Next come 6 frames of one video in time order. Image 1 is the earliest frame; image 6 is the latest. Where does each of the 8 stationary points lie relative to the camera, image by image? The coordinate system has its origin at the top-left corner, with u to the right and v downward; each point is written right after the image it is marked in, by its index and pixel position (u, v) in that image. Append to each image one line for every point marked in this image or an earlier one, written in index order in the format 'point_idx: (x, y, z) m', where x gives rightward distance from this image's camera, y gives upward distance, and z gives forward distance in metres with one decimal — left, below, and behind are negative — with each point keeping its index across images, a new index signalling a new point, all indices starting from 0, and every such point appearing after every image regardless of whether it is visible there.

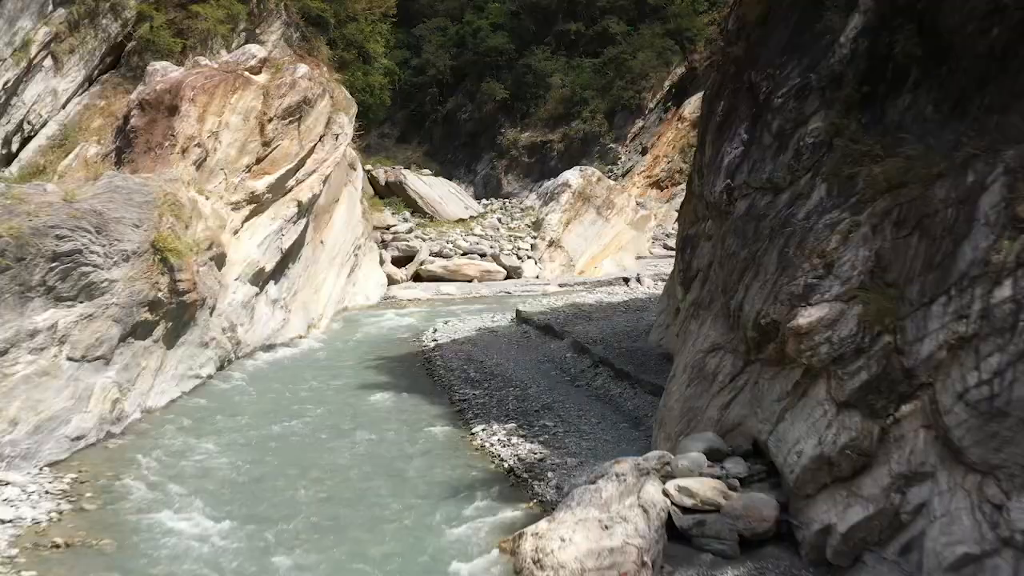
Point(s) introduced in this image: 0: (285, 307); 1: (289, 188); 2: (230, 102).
0: (-3.1, -0.3, +16.0) m
1: (-2.9, +1.3, +15.2) m
2: (-3.3, +2.2, +13.7) m
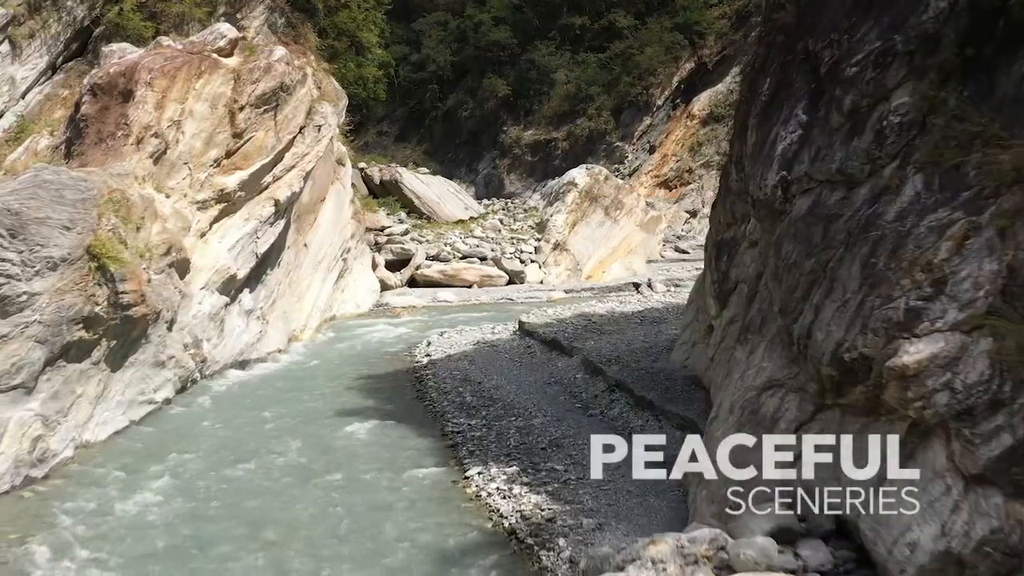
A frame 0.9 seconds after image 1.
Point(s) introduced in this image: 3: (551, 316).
0: (-3.1, -0.4, +14.4) m
1: (-2.9, +1.2, +13.6) m
2: (-3.3, +2.1, +12.1) m
3: (+0.5, -0.4, +15.1) m
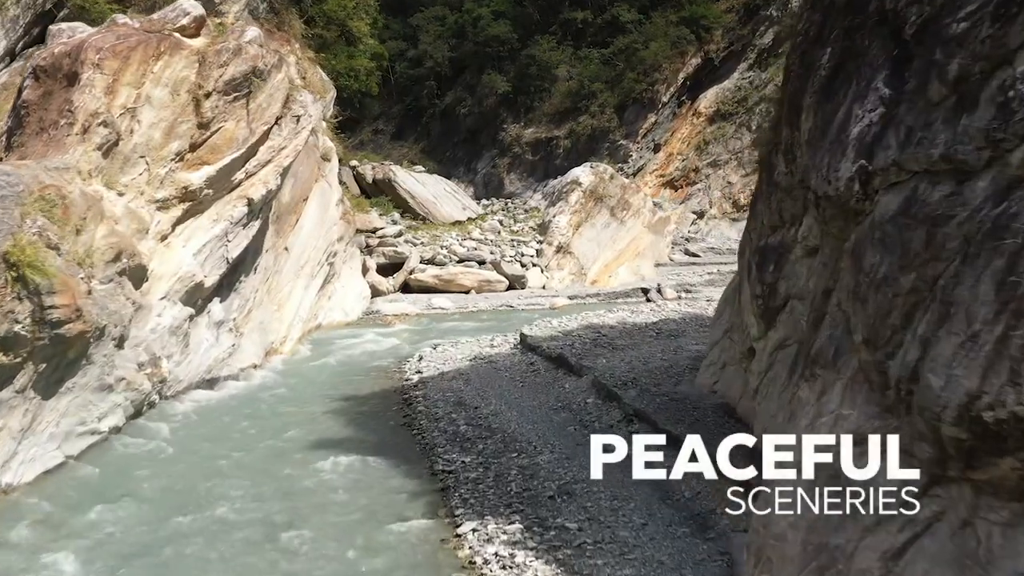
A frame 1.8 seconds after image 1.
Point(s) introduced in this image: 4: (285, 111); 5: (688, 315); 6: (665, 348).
0: (-3.1, -0.5, +13.0) m
1: (-2.9, +1.1, +12.1) m
2: (-3.3, +2.0, +10.7) m
3: (+0.5, -0.5, +13.6) m
4: (-2.6, +2.0, +13.1) m
5: (+2.1, -0.3, +13.8) m
6: (+1.5, -0.6, +11.4) m
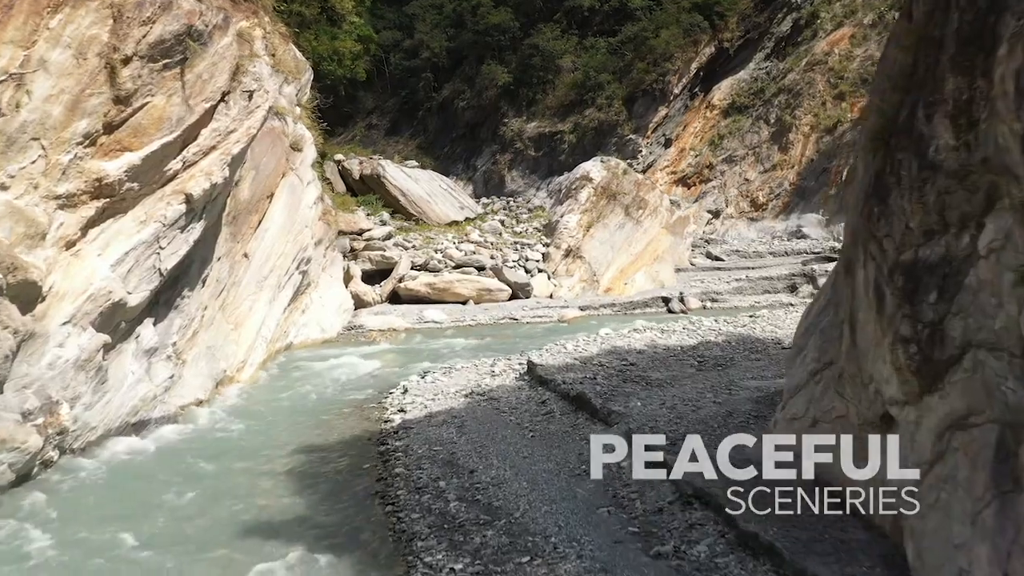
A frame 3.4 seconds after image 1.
0: (-3.0, -0.6, +10.5) m
1: (-2.8, +0.9, +9.6) m
2: (-3.2, +1.8, +8.2) m
3: (+0.6, -0.6, +11.1) m
4: (-2.5, +1.8, +10.6) m
5: (+2.1, -0.5, +11.3) m
6: (+1.5, -0.7, +8.9) m
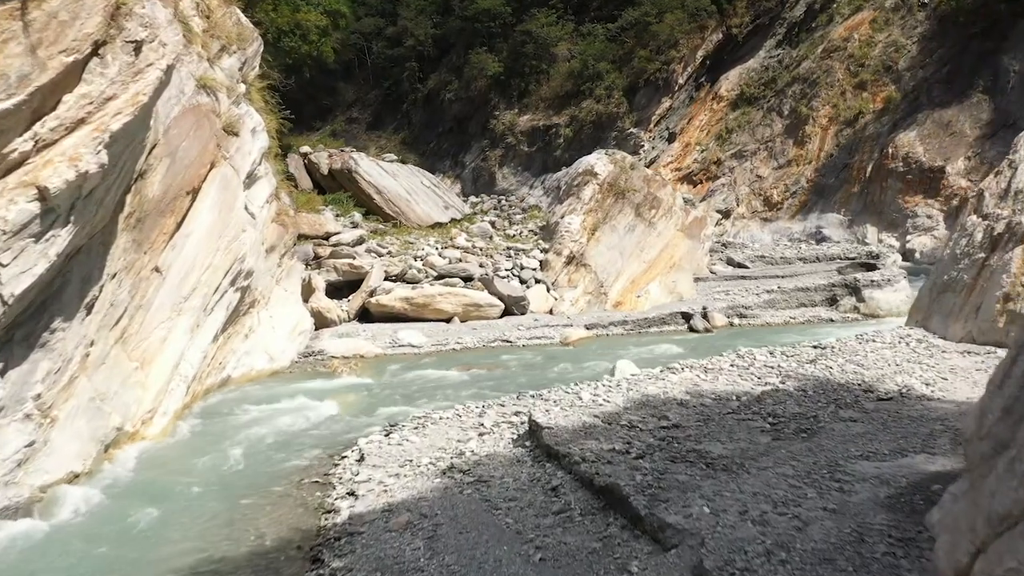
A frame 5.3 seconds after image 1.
0: (-3.0, -0.8, +7.5) m
1: (-2.8, +0.7, +6.7) m
2: (-3.3, +1.6, +5.2) m
3: (+0.5, -0.8, +8.2) m
4: (-2.5, +1.6, +7.6) m
5: (+2.1, -0.7, +8.3) m
6: (+1.5, -0.9, +5.9) m
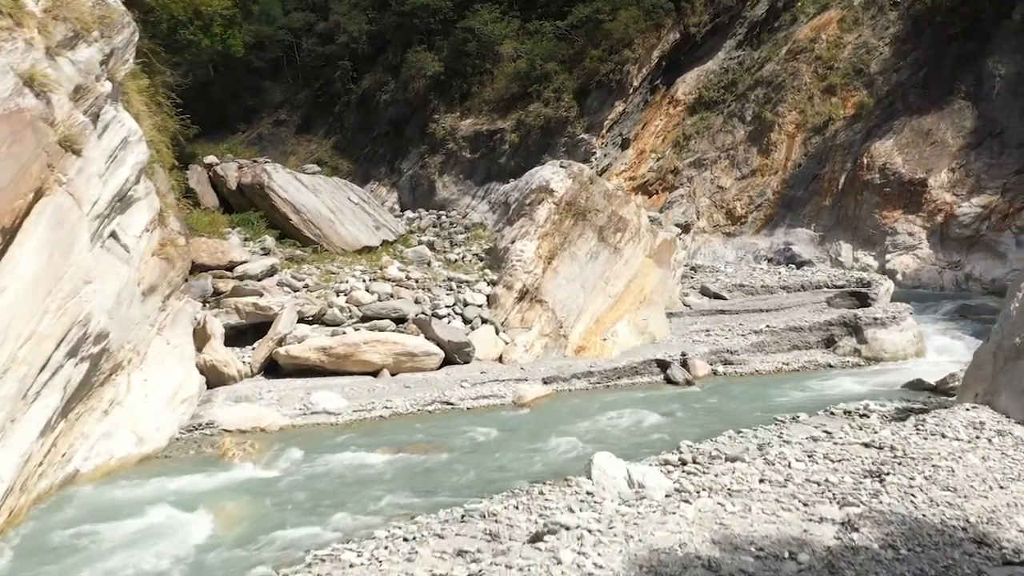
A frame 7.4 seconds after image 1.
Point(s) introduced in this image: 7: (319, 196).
0: (-3.3, -1.3, +4.6) m
1: (-3.0, +0.3, +3.8) m
2: (-3.4, +1.2, +2.3) m
3: (+0.3, -1.3, +5.5) m
4: (-2.8, +1.2, +4.7) m
5: (+1.8, -1.2, +5.7) m
6: (+1.4, -1.4, +3.3) m
7: (-2.9, +1.4, +17.8) m
